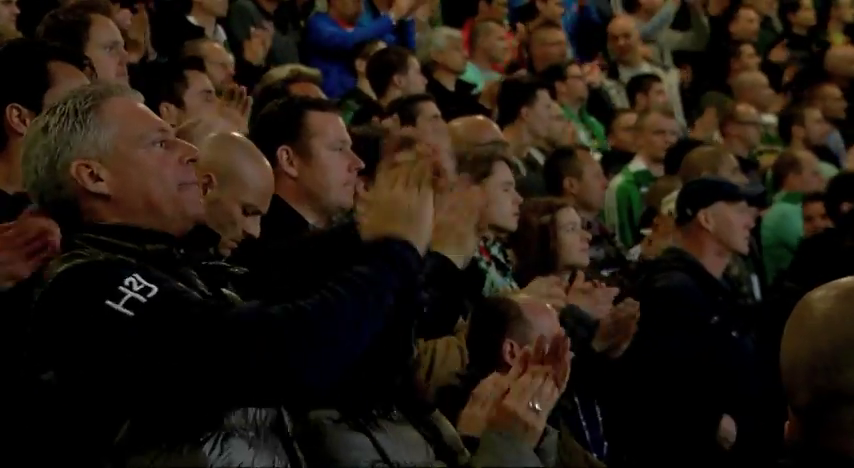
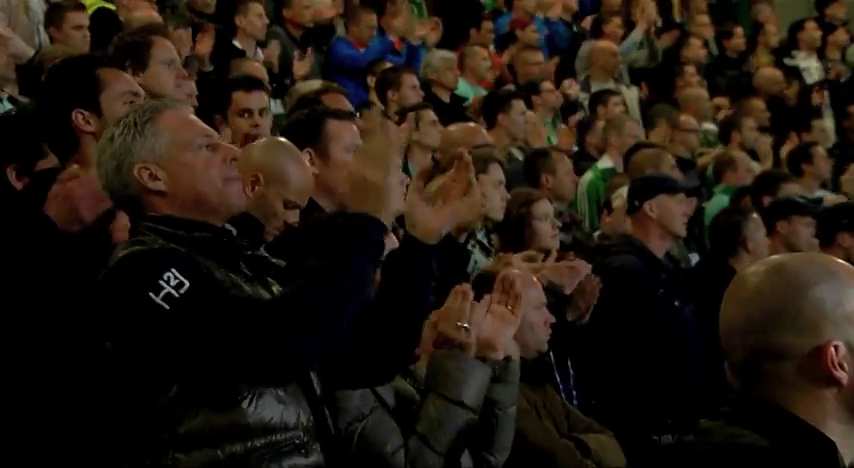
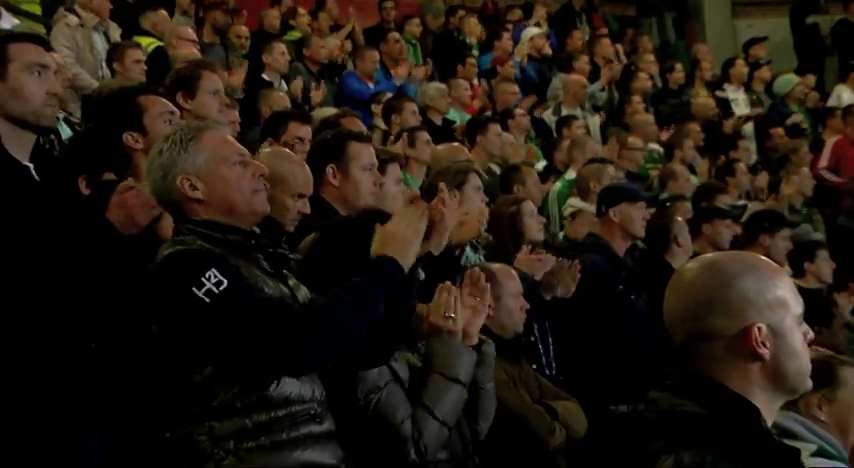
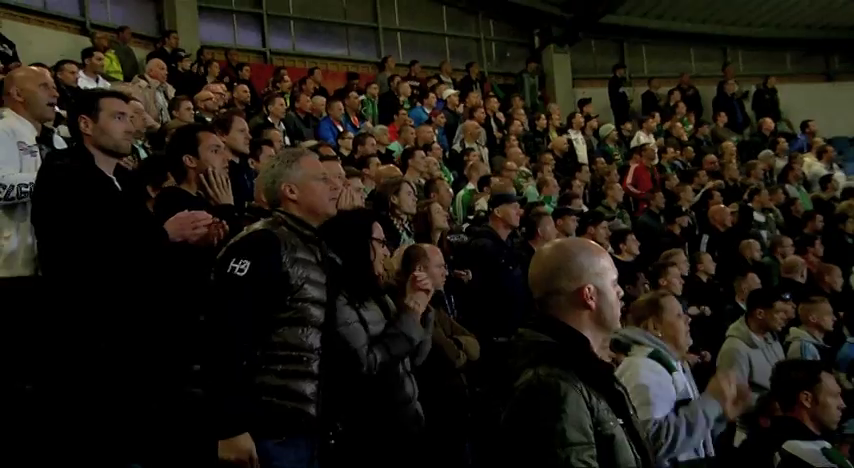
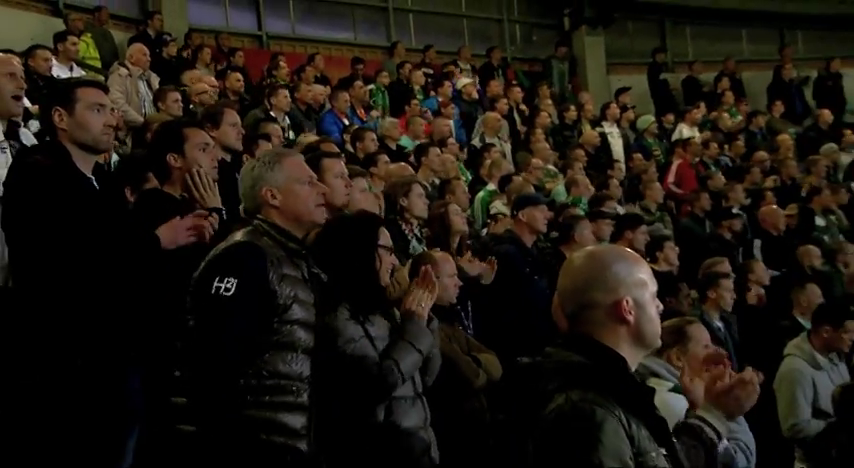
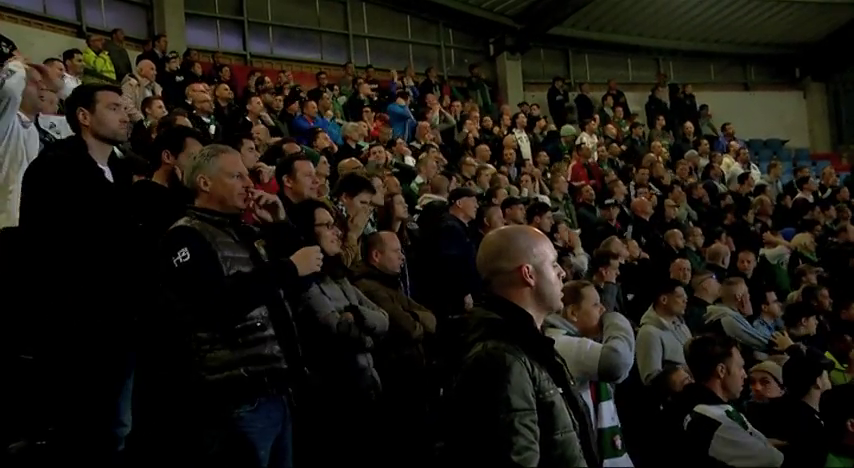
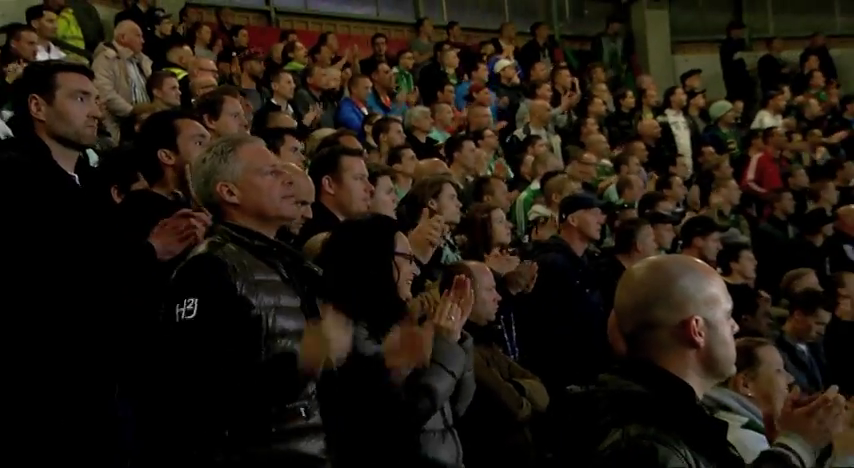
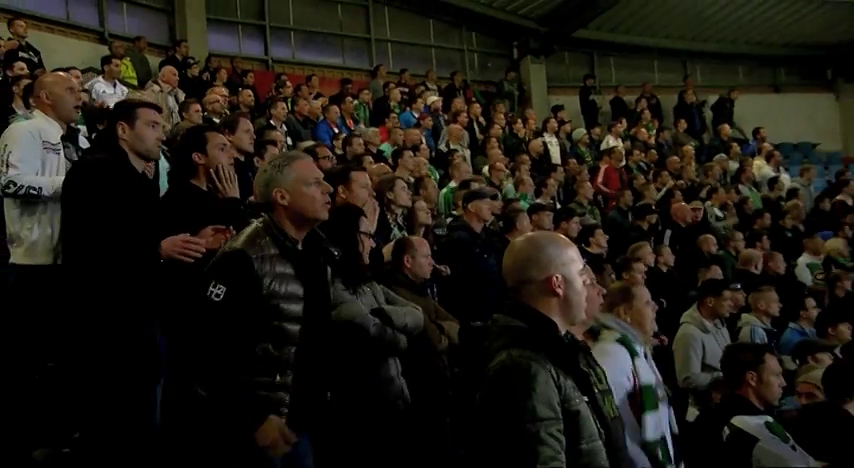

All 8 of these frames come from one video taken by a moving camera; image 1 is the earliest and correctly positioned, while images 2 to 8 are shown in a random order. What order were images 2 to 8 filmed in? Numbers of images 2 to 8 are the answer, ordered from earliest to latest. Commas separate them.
2, 3, 7, 5, 4, 8, 6
